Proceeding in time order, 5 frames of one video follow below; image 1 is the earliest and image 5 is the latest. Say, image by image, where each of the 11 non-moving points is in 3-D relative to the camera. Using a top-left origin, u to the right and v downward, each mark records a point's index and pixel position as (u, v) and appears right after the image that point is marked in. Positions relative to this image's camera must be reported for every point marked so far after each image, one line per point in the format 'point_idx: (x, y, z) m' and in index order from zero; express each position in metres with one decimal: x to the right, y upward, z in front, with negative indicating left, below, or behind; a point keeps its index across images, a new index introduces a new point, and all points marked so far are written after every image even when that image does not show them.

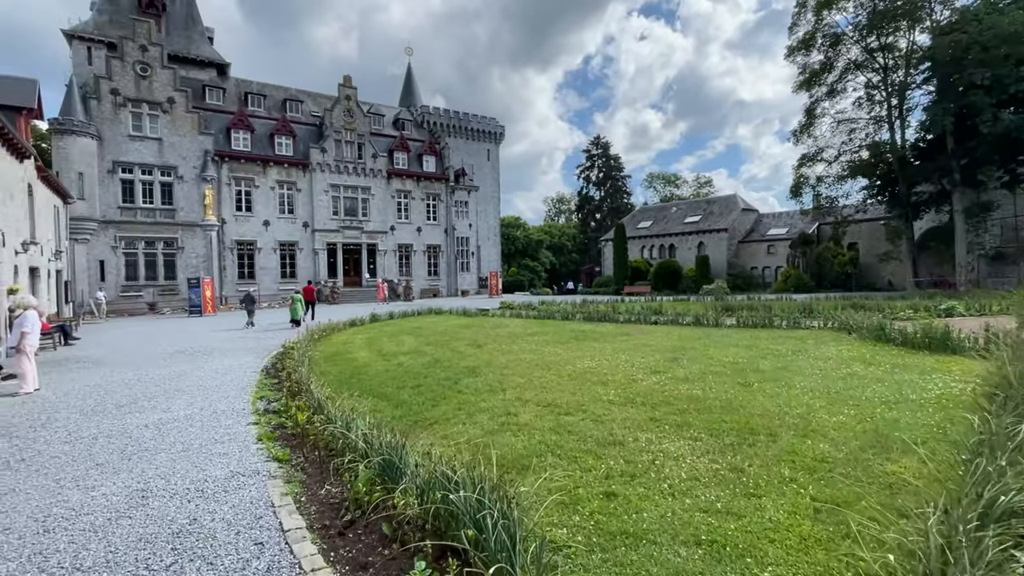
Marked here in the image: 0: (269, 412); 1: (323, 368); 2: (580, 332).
0: (-3.7, -1.9, +7.4) m
1: (-4.1, -1.7, +10.5) m
2: (+2.0, -1.3, +14.4) m
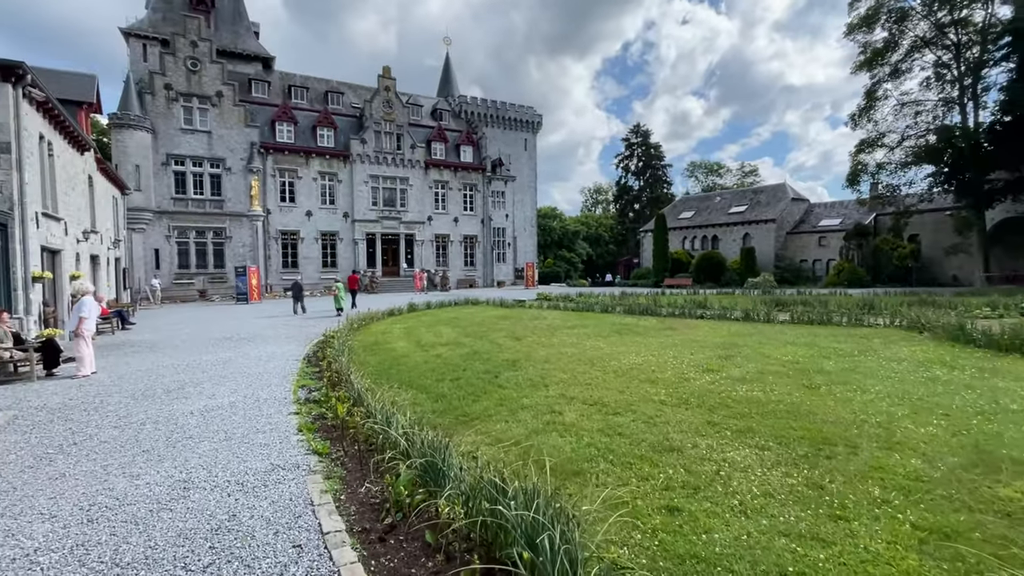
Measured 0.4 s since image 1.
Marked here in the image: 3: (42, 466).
0: (-3.1, -1.7, +7.3) m
1: (-3.2, -1.5, +10.4) m
2: (+3.2, -1.1, +13.9) m
3: (-4.7, -1.8, +4.8) m
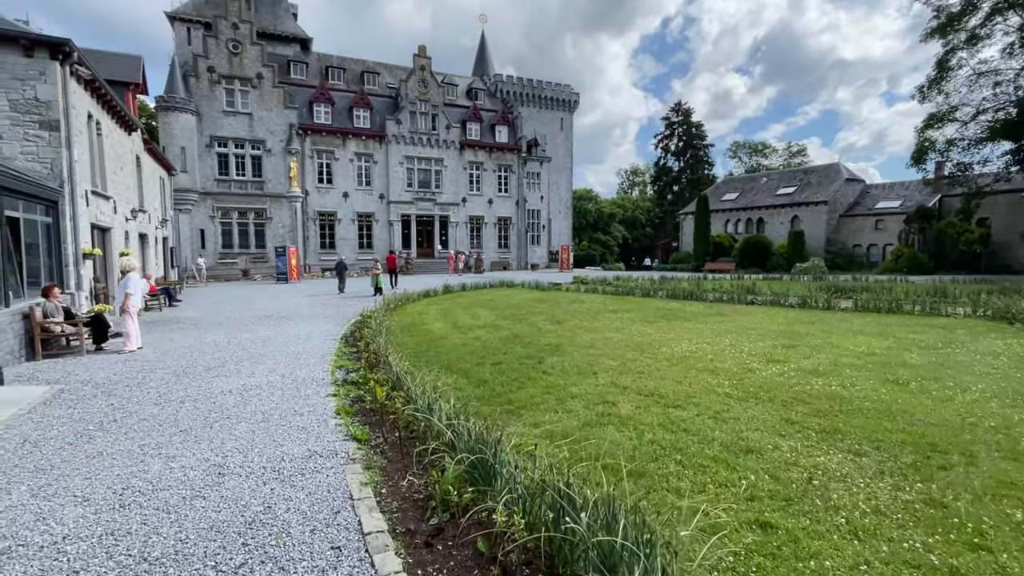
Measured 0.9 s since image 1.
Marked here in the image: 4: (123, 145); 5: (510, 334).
0: (-2.4, -1.4, +7.1) m
1: (-2.4, -1.1, +10.2) m
2: (+4.3, -0.6, +13.2) m
3: (-4.2, -1.5, +4.7) m
4: (-14.3, +5.2, +17.6) m
5: (0.0, -1.0, +10.3) m
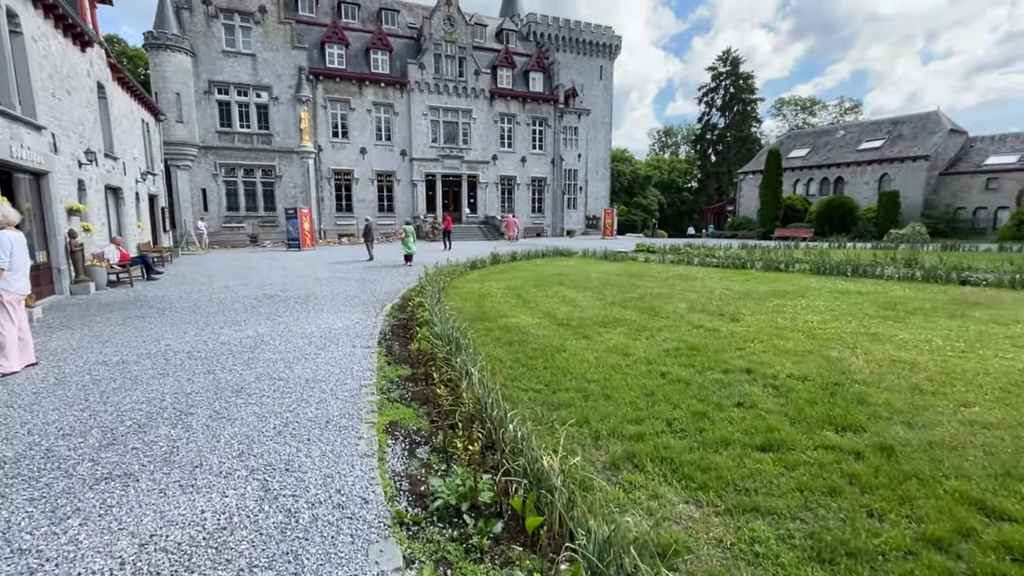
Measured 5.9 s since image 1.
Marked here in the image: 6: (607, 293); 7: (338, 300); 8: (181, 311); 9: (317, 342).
0: (-0.5, -1.3, +2.7) m
1: (-0.3, -0.7, +5.7) m
2: (+6.4, -0.2, +8.6) m
3: (-2.3, -1.6, +0.3) m
4: (-12.0, +6.1, +13.0) m
5: (+2.0, -0.7, +5.8) m
6: (+2.0, -0.1, +10.2) m
7: (-3.8, -0.2, +10.3) m
8: (-6.6, -0.4, +9.4) m
9: (-2.7, -0.7, +6.7) m
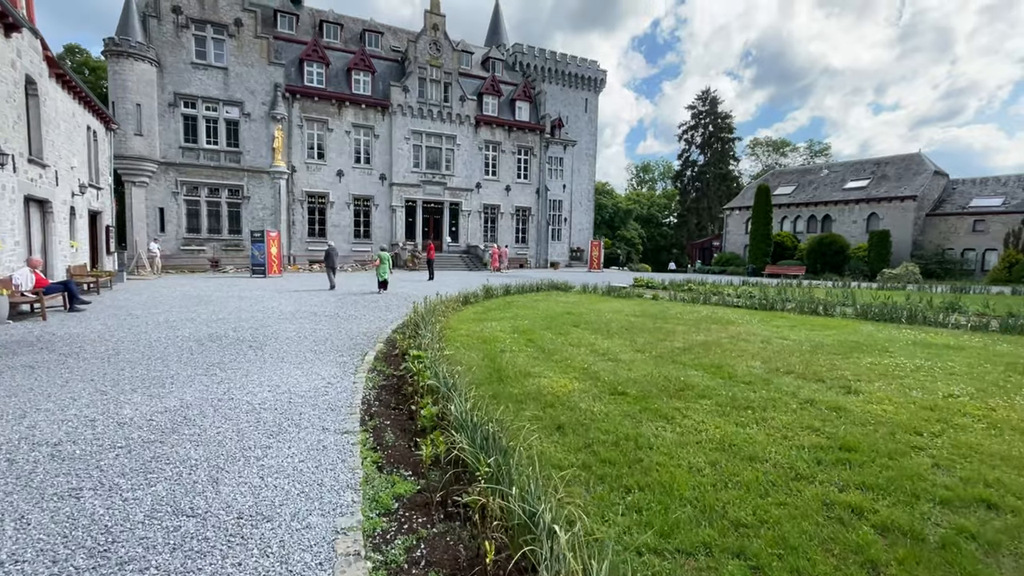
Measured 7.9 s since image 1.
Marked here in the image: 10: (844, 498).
0: (+0.2, -1.6, +0.6) m
1: (+0.2, -1.2, +3.7) m
2: (+6.8, -1.0, +6.9) m
3: (-1.5, -1.7, -1.9) m
4: (-11.7, +5.4, +10.7) m
5: (+2.5, -1.2, +3.9) m
6: (+2.3, -0.9, +8.3) m
7: (-3.5, -1.0, +8.0) m
8: (-6.3, -1.0, +7.0) m
9: (-2.3, -1.2, +4.5) m
10: (+2.1, -1.3, +3.0) m
